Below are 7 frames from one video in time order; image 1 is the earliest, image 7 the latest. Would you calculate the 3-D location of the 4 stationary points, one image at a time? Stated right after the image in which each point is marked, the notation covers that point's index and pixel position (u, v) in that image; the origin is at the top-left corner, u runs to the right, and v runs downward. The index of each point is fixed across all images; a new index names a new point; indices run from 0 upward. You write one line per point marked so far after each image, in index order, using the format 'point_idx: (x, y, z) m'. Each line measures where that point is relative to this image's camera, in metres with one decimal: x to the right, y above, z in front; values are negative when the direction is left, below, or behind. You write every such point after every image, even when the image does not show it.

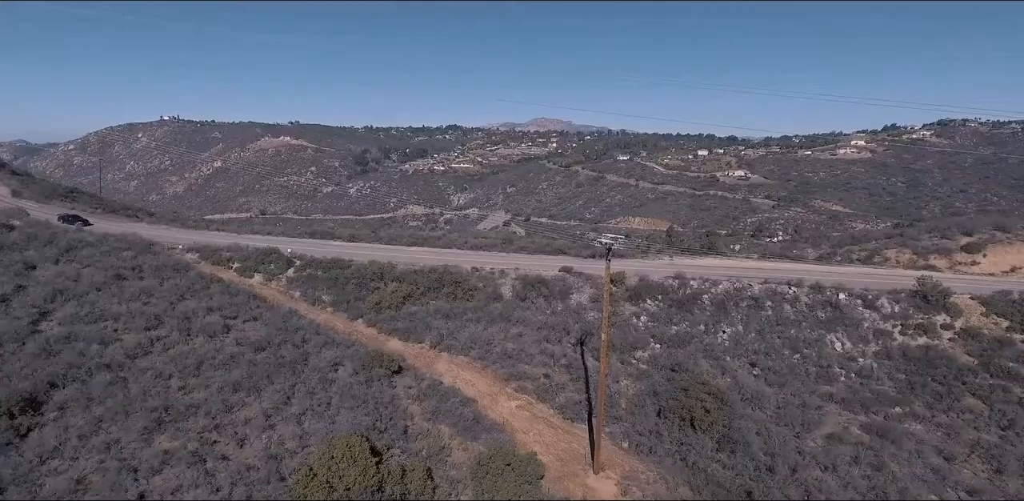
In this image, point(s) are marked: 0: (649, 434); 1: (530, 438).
0: (+3.8, -5.1, +17.9) m
1: (+0.5, -5.3, +17.7) m
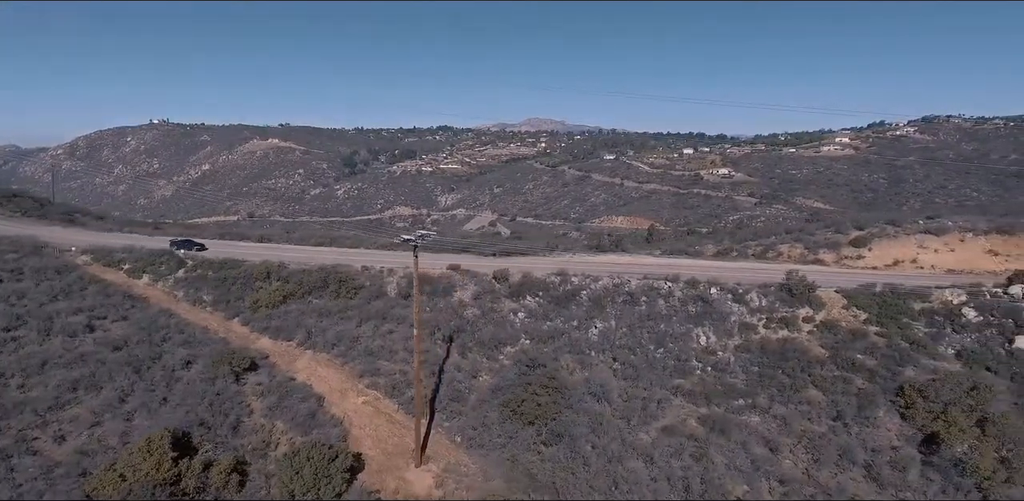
0: (-0.9, -5.0, +18.1) m
1: (-4.2, -5.2, +17.9) m
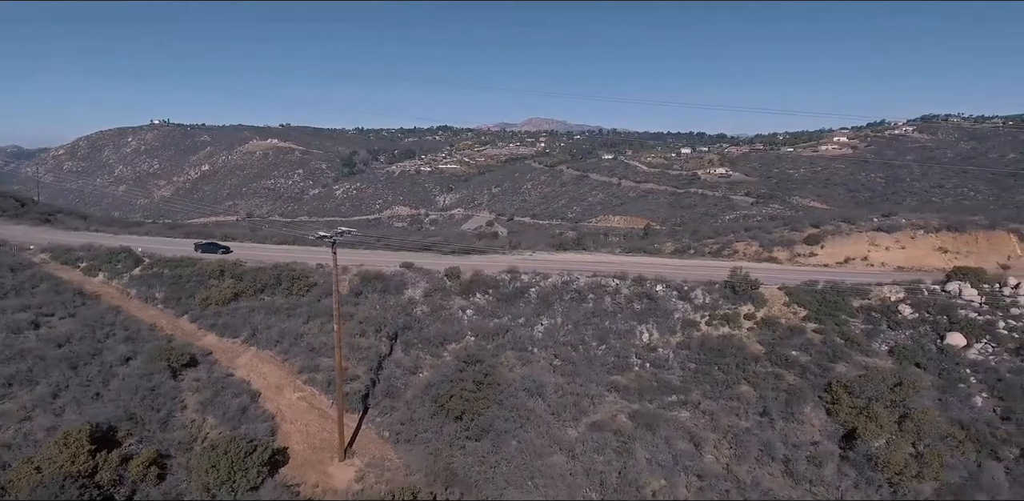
0: (-2.9, -4.9, +18.3) m
1: (-6.2, -5.1, +18.1) m
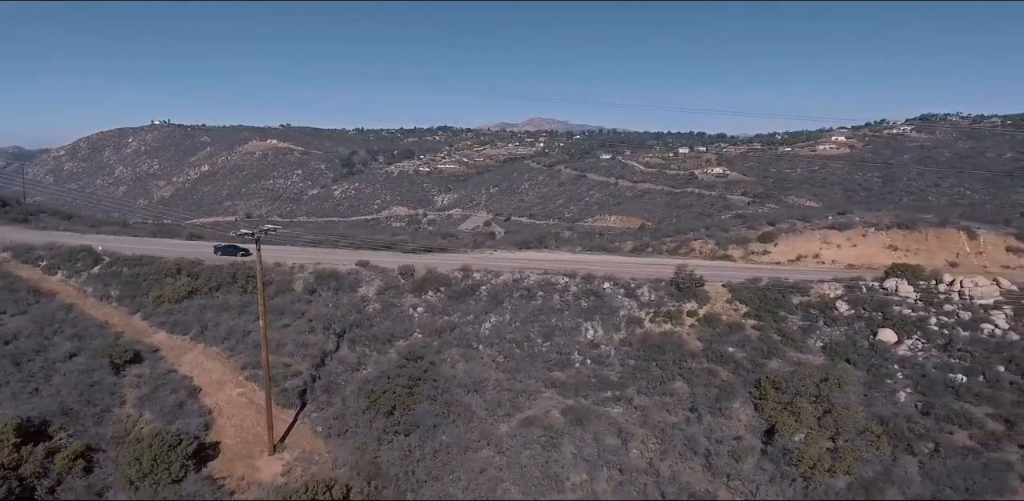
0: (-4.9, -4.9, +18.5) m
1: (-8.2, -5.0, +18.4) m
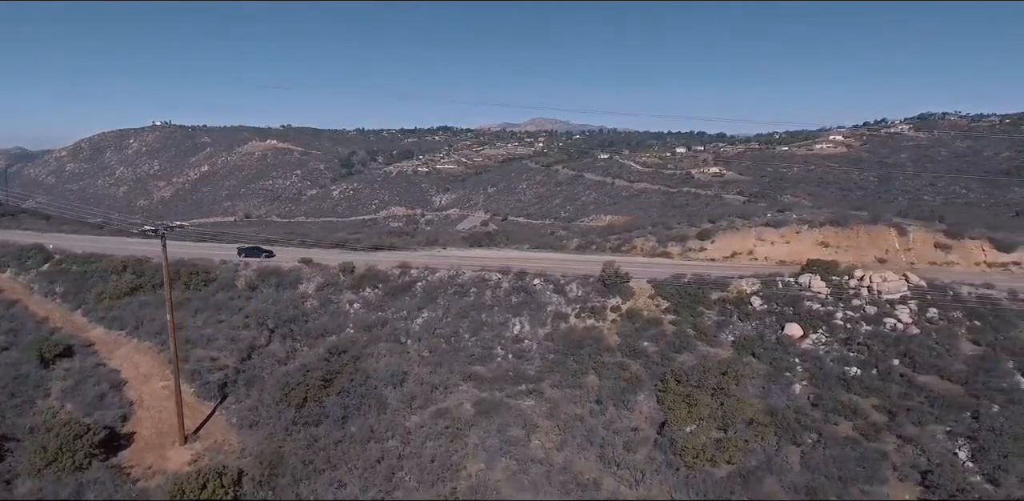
0: (-7.6, -4.8, +19.0) m
1: (-10.9, -4.9, +18.9) m
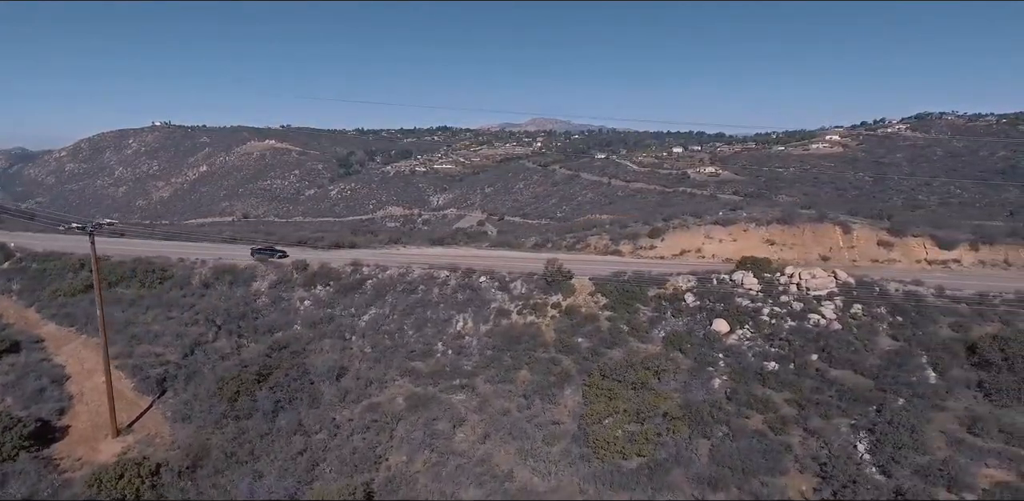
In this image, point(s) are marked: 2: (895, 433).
0: (-9.7, -4.7, +19.4) m
1: (-13.0, -4.8, +19.3) m
2: (+9.1, -4.3, +15.1) m
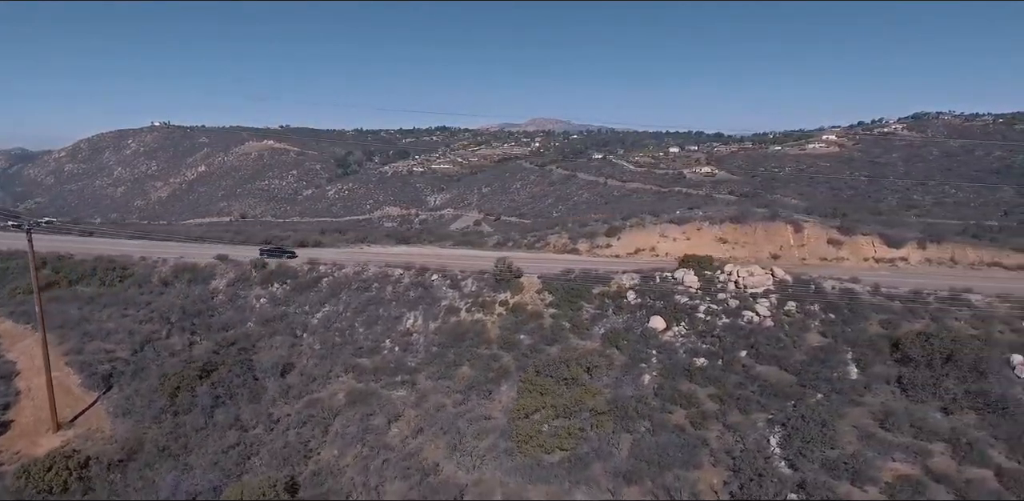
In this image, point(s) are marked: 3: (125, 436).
0: (-11.6, -4.6, +19.7) m
1: (-15.0, -4.8, +19.7) m
2: (+7.1, -4.3, +15.3) m
3: (-10.8, -5.2, +17.8) m
